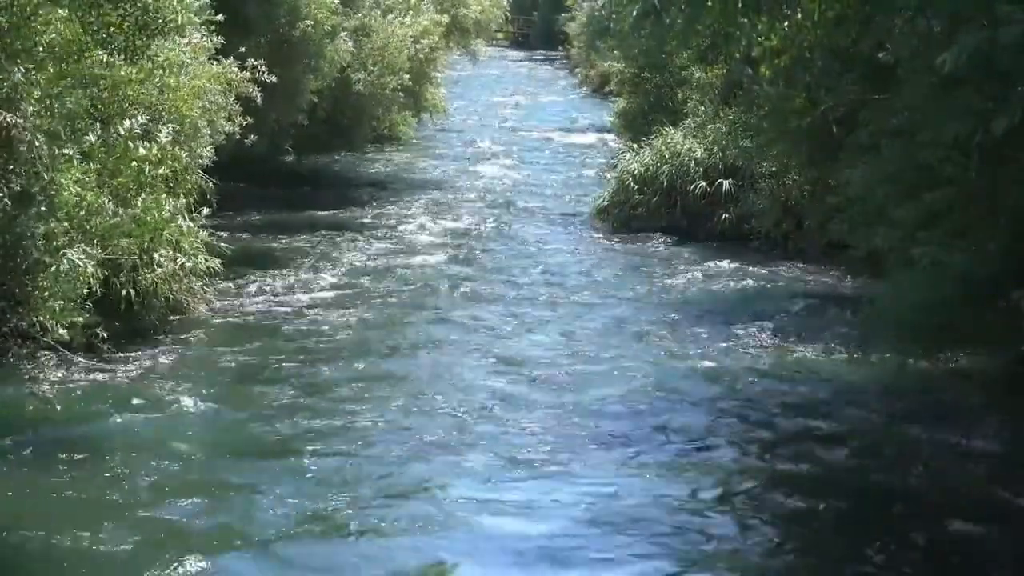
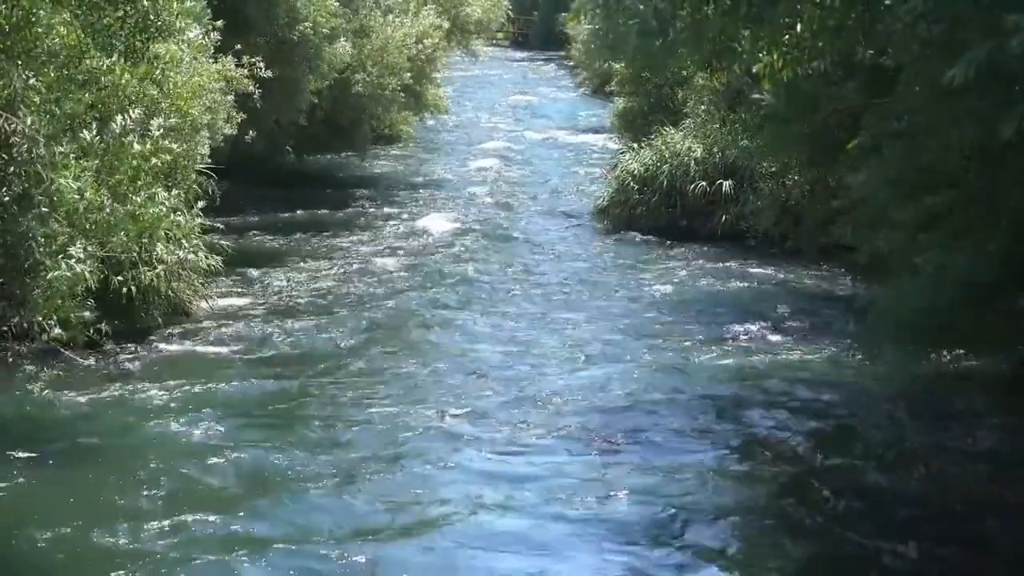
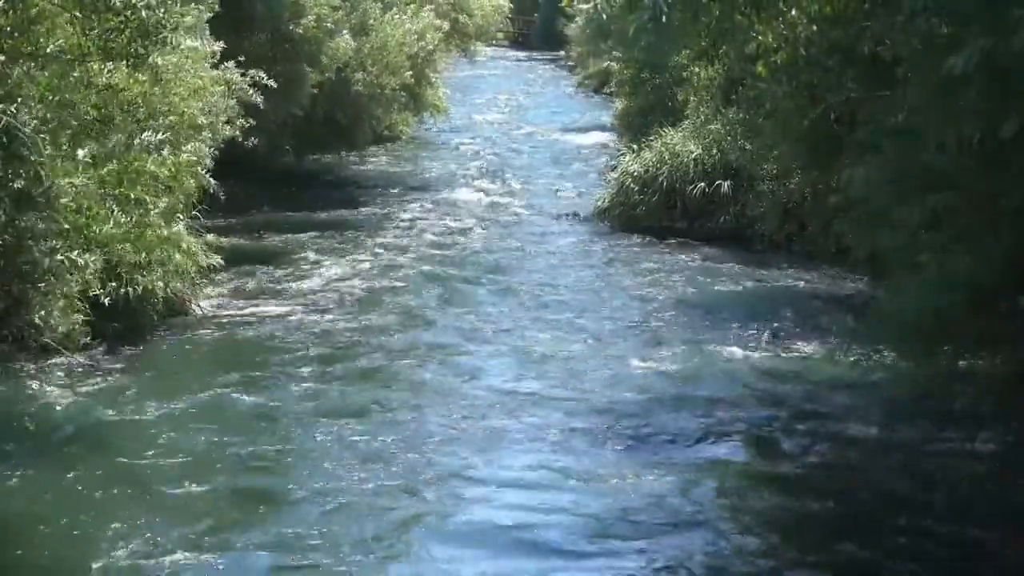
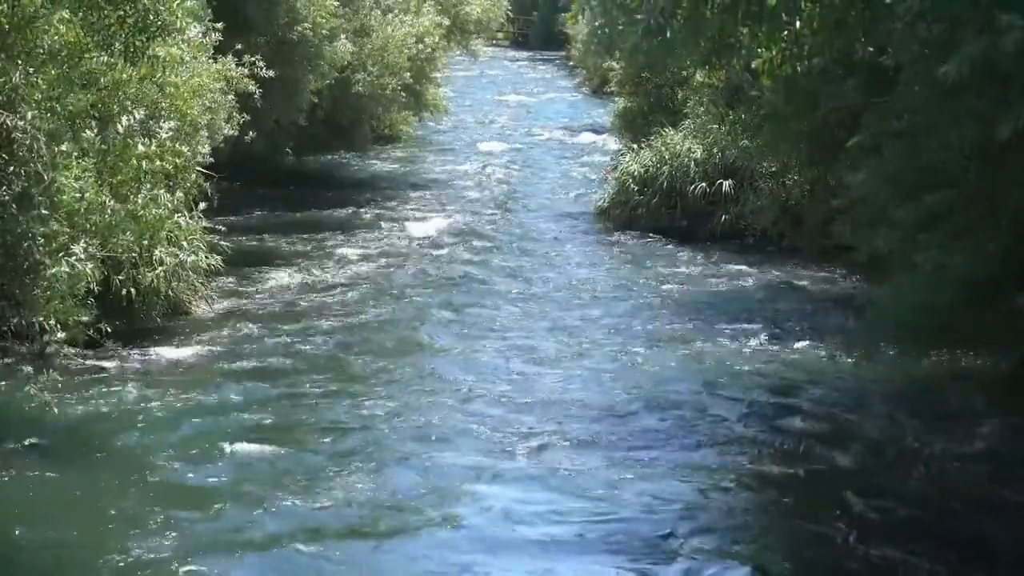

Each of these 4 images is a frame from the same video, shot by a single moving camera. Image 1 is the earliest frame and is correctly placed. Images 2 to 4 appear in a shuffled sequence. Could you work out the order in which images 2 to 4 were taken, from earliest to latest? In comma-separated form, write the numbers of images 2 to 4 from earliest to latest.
4, 2, 3
